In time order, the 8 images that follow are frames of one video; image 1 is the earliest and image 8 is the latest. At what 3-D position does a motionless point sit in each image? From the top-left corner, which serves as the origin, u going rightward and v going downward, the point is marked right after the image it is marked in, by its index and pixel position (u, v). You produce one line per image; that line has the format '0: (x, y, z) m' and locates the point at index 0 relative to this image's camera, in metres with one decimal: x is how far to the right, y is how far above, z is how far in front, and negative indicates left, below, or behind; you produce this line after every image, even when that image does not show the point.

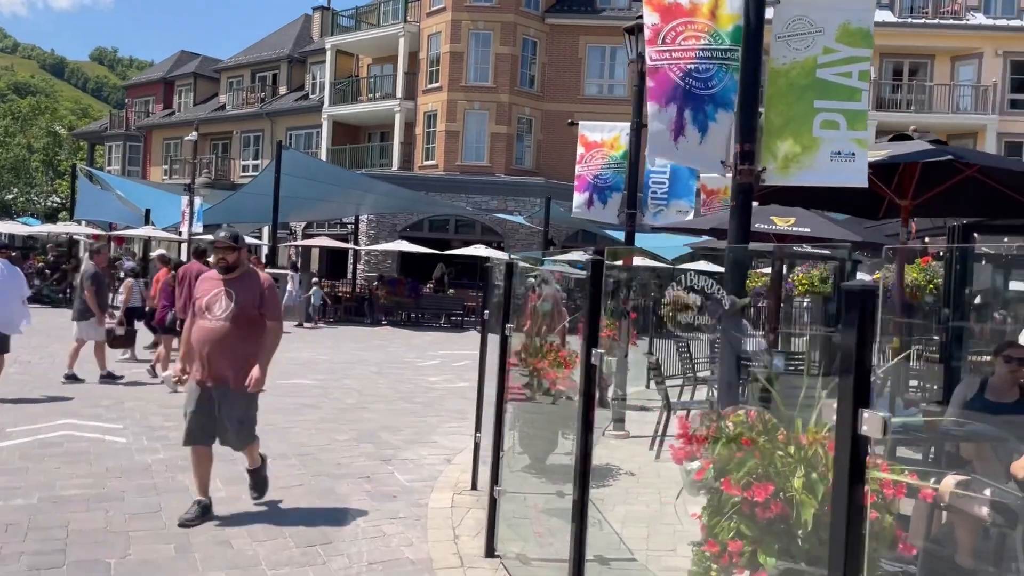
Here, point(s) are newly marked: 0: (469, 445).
0: (-0.5, -1.7, +9.0) m
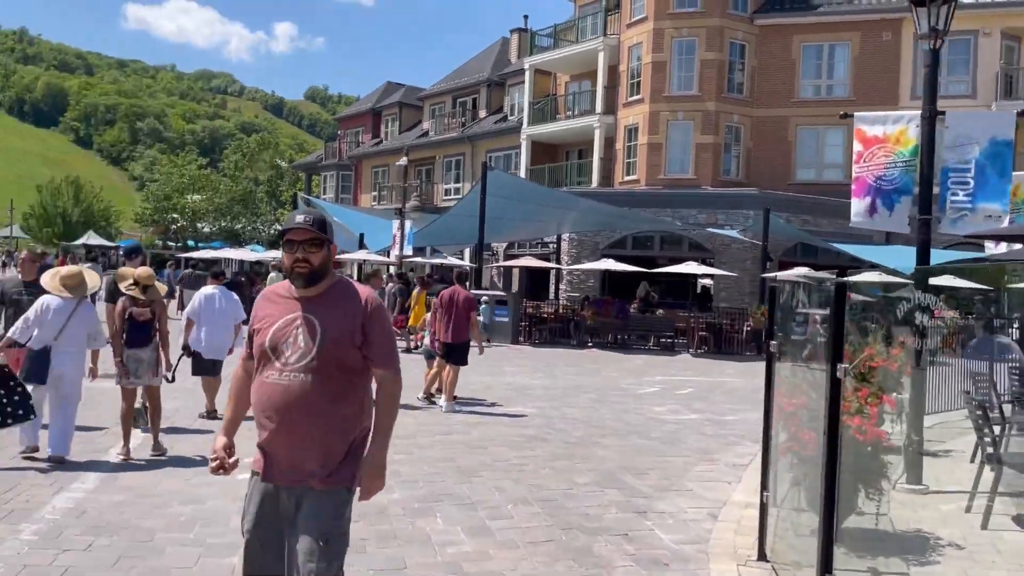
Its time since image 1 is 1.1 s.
0: (+2.0, -1.9, +7.7) m
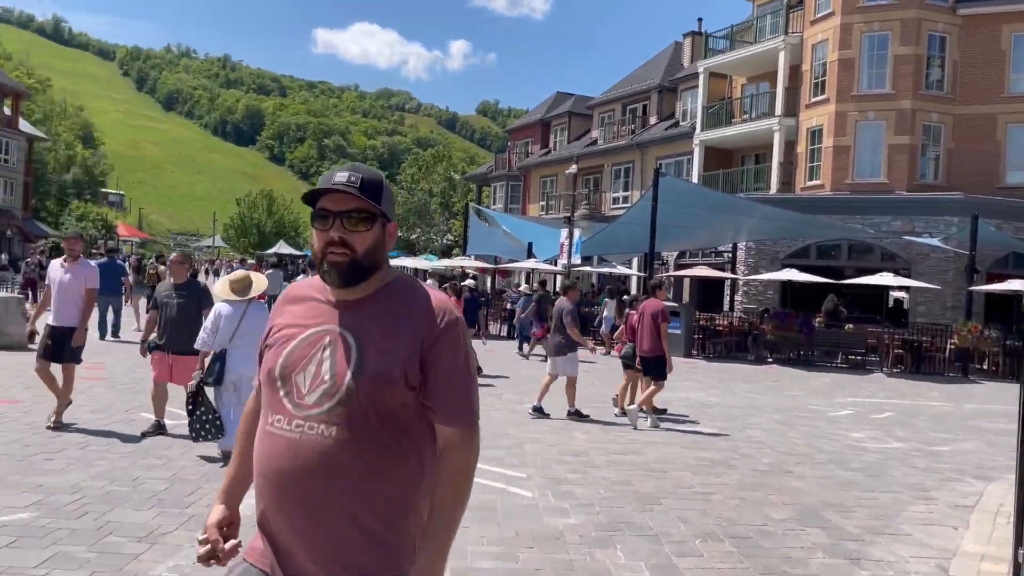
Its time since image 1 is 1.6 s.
0: (+3.5, -2.0, +6.5) m
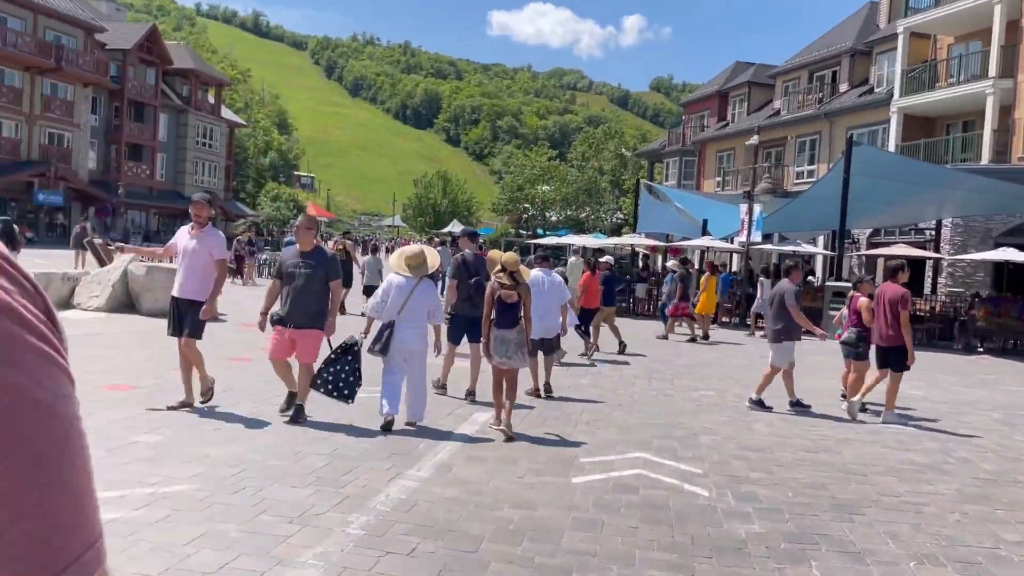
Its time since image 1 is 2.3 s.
0: (+4.7, -1.9, +5.1) m
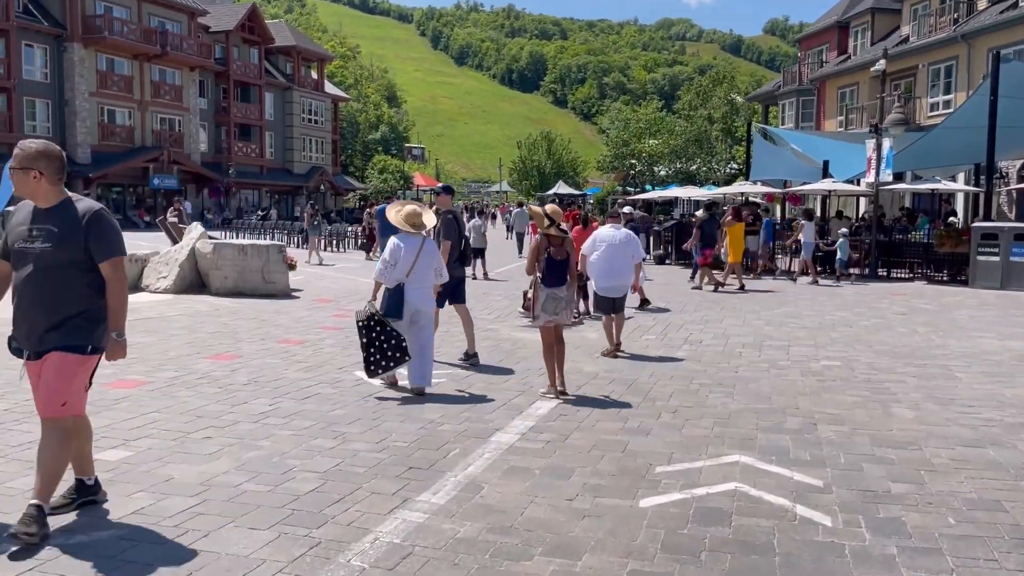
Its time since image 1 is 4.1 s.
0: (+4.7, -1.5, +2.9) m
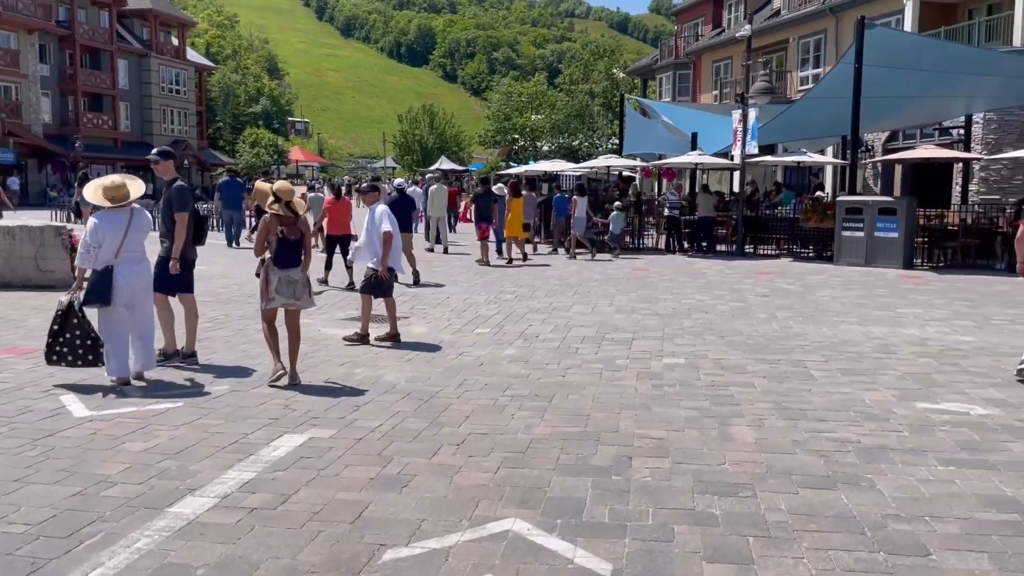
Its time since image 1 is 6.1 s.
0: (+3.5, -1.6, +1.7) m
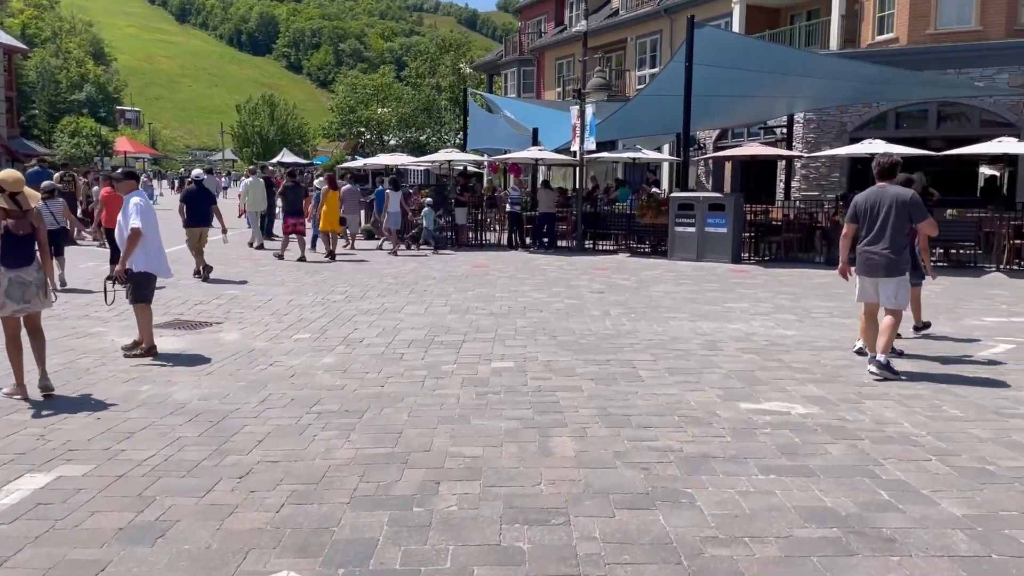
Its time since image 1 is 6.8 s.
0: (+2.9, -1.6, +1.7) m
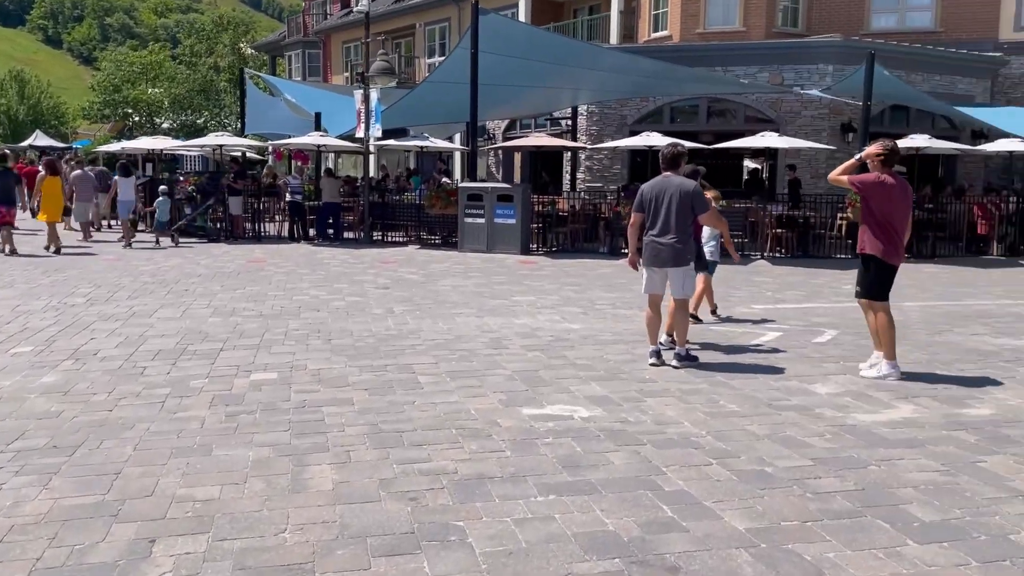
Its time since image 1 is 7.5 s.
0: (+2.3, -1.5, +1.7) m
